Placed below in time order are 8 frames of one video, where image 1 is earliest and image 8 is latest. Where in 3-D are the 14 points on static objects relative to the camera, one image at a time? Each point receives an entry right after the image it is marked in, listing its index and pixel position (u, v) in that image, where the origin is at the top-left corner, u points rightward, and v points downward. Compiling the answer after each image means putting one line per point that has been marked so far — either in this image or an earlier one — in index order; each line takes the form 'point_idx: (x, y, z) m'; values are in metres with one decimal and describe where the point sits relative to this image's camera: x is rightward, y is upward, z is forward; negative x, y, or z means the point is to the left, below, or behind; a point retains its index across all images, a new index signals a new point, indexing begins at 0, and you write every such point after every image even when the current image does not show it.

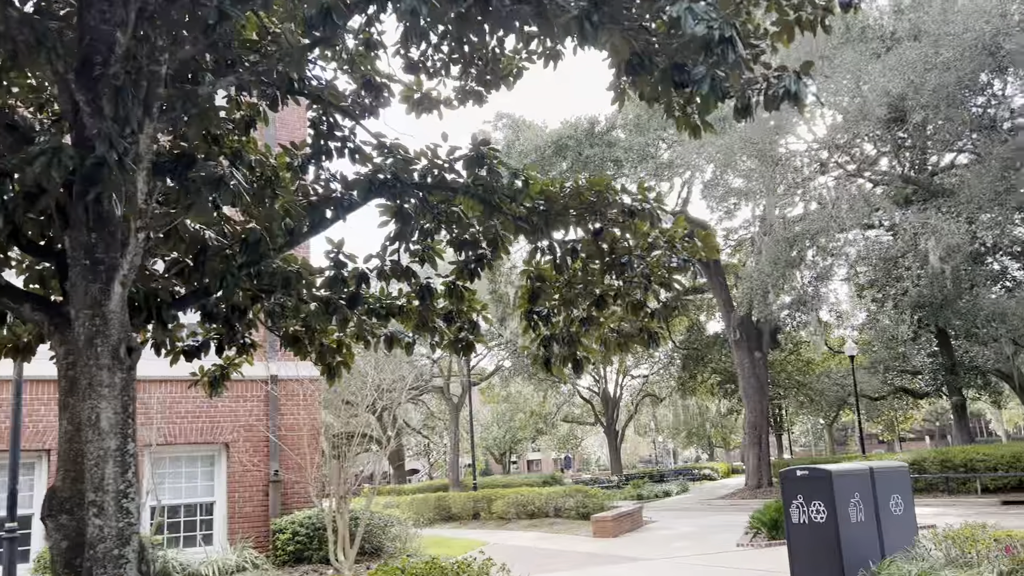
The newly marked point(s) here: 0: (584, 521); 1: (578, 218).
0: (+1.3, -4.3, +15.7) m
1: (+0.4, +0.5, +5.7) m
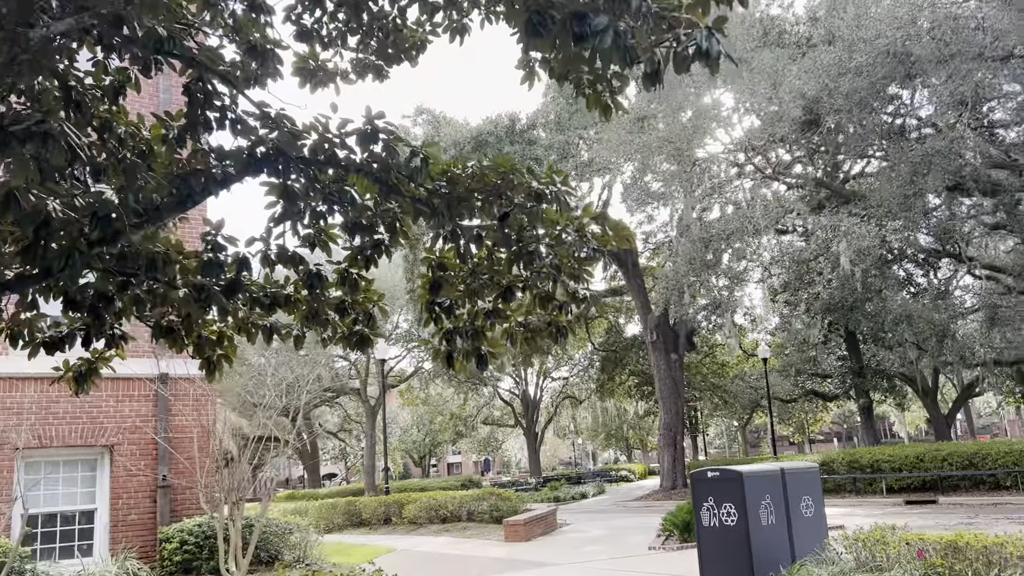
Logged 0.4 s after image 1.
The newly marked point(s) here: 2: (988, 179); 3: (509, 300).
0: (-0.3, -4.3, +15.3) m
1: (-0.2, +0.5, +5.3) m
2: (+8.7, +2.0, +15.4) m
3: (0.0, -0.1, +5.6) m
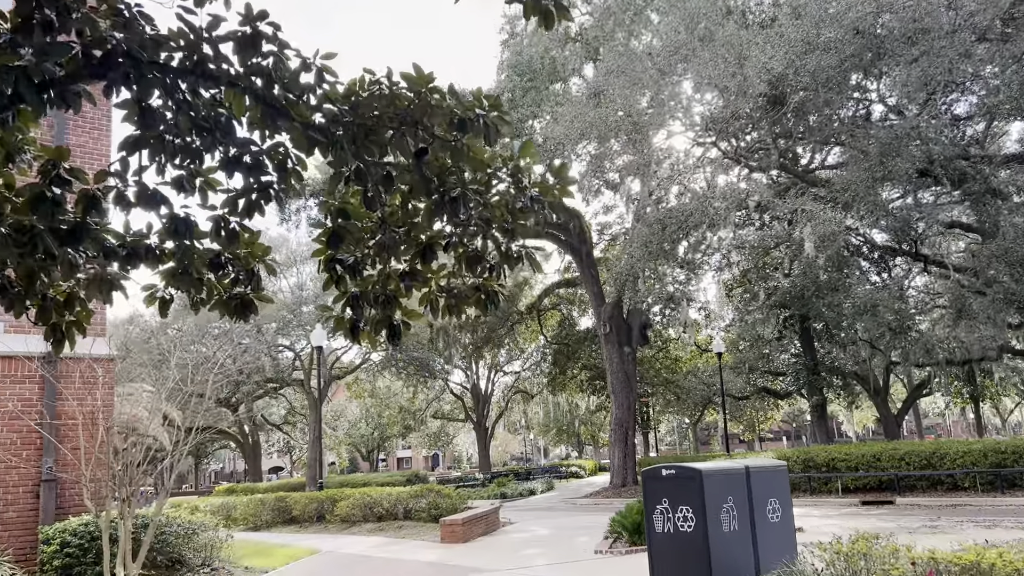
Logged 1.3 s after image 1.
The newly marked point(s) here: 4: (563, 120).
0: (-1.3, -4.0, +14.3) m
1: (-0.6, +0.8, +4.3) m
2: (+7.8, +2.1, +14.8) m
3: (-0.5, +0.2, +4.6) m
4: (+1.1, +3.6, +18.0) m
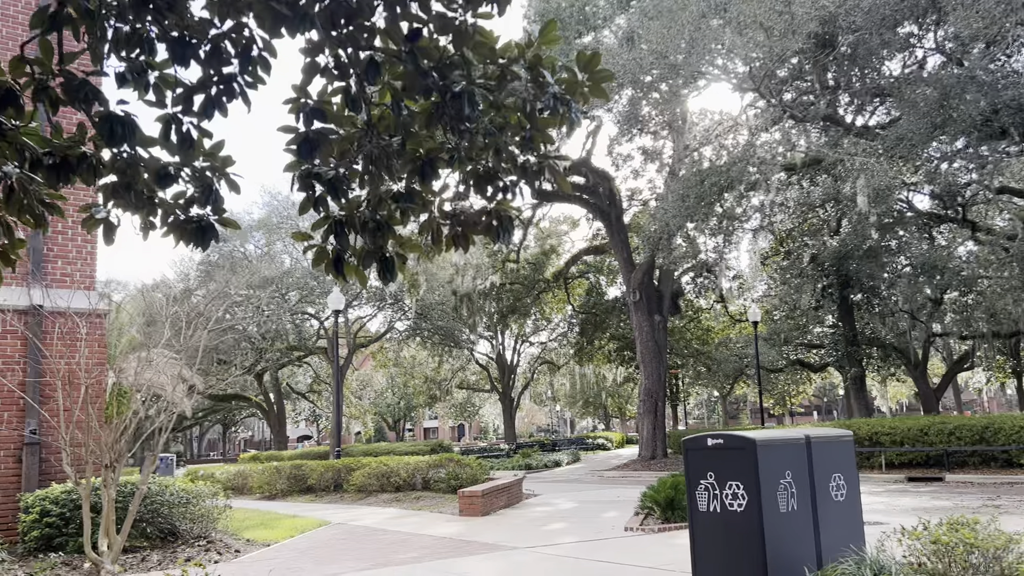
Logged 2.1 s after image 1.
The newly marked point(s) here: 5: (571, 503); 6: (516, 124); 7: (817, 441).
0: (-0.9, -3.3, +13.6) m
1: (-0.5, +1.1, +3.4) m
2: (+8.2, +2.7, +13.6) m
3: (-0.4, +0.5, +3.8) m
4: (+1.6, +4.3, +17.0) m
5: (+0.9, -3.3, +12.9) m
6: (0.0, +0.7, +3.8) m
7: (+1.9, -1.0, +5.3) m
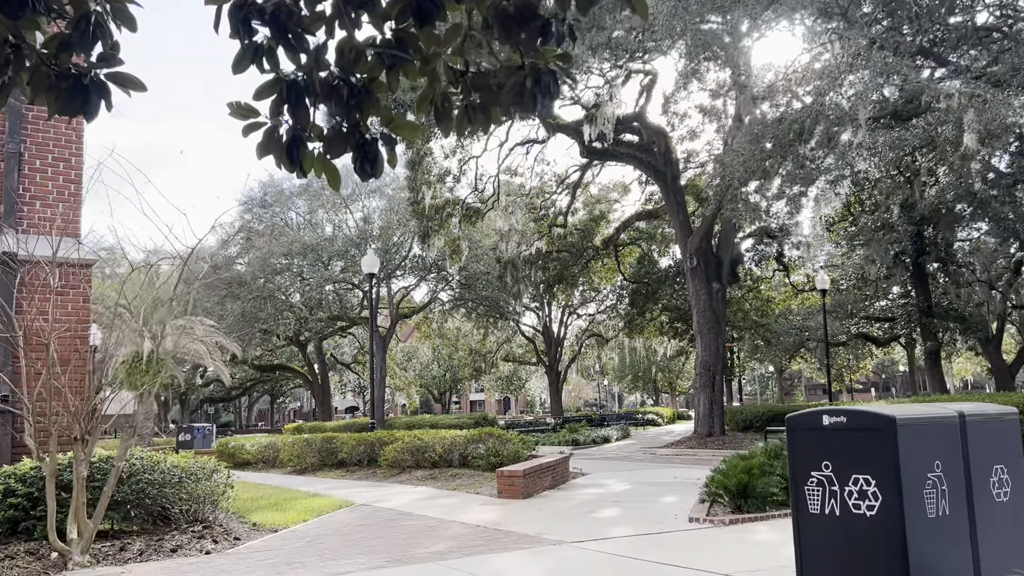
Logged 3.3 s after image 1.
0: (-0.3, -2.7, +12.4) m
1: (-0.4, +1.4, +2.1) m
2: (+8.9, +3.3, +11.7) m
3: (-0.2, +0.8, +2.4) m
4: (+2.5, +5.0, +15.4) m
5: (+1.5, -2.7, +11.6) m
6: (+0.2, +1.0, +2.4) m
7: (+2.1, -0.6, +3.9) m
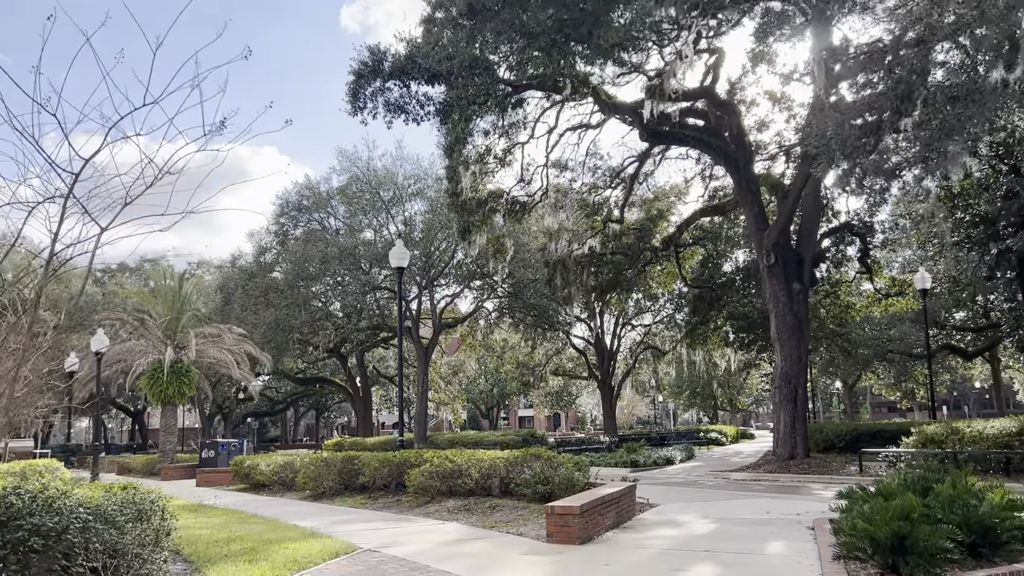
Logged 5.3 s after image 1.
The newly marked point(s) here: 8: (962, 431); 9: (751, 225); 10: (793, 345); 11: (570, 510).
0: (+0.4, -2.6, +10.0) m
1: (-0.4, +1.8, -0.2) m
2: (+9.4, +3.5, +8.9) m
3: (-0.2, +1.1, +0.1) m
4: (+3.3, +5.1, +13.0) m
5: (+2.1, -2.5, +9.2) m
6: (+0.2, +1.4, +0.1) m
7: (+2.2, -0.3, +1.4) m
8: (+8.1, -2.6, +15.3) m
9: (+5.6, +1.5, +19.9) m
10: (+6.4, -1.3, +19.1) m
11: (+0.5, -2.0, +7.7) m
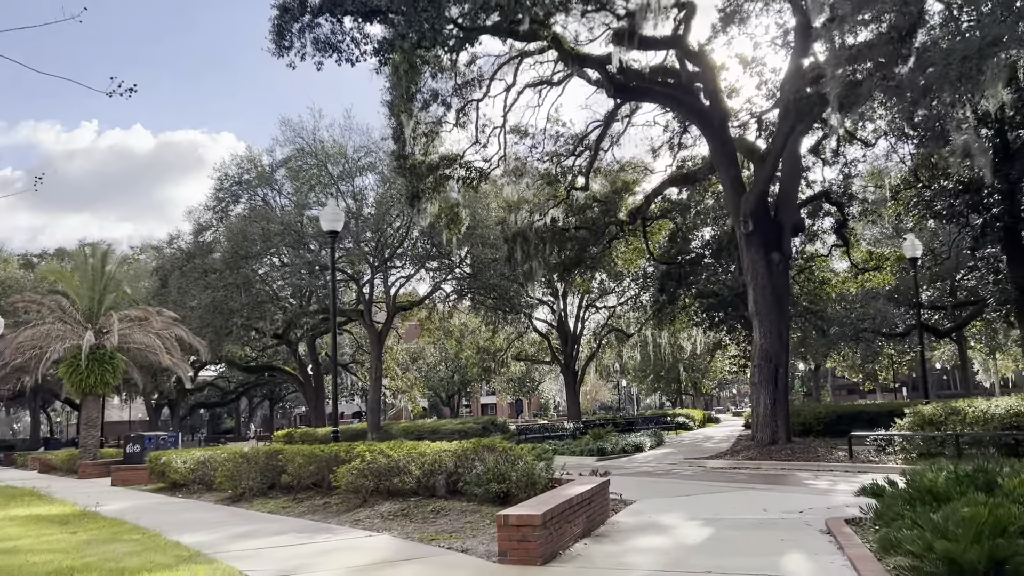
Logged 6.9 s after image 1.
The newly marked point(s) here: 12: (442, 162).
0: (-0.1, -2.1, +8.2) m
1: (-0.5, +2.0, -2.1) m
2: (+8.9, +4.0, +7.5) m
3: (-0.3, +1.4, -1.7) m
4: (+2.6, +5.6, +11.2) m
5: (+1.6, -2.1, +7.4) m
6: (+0.1, +1.7, -1.7) m
7: (+2.1, 0.0, -0.3) m
8: (+7.4, -2.0, +13.9) m
9: (+4.6, +2.1, +18.3) m
10: (+5.4, -0.7, +17.6) m
11: (+0.1, -1.6, +5.9) m
12: (-1.6, +2.8, +18.8) m
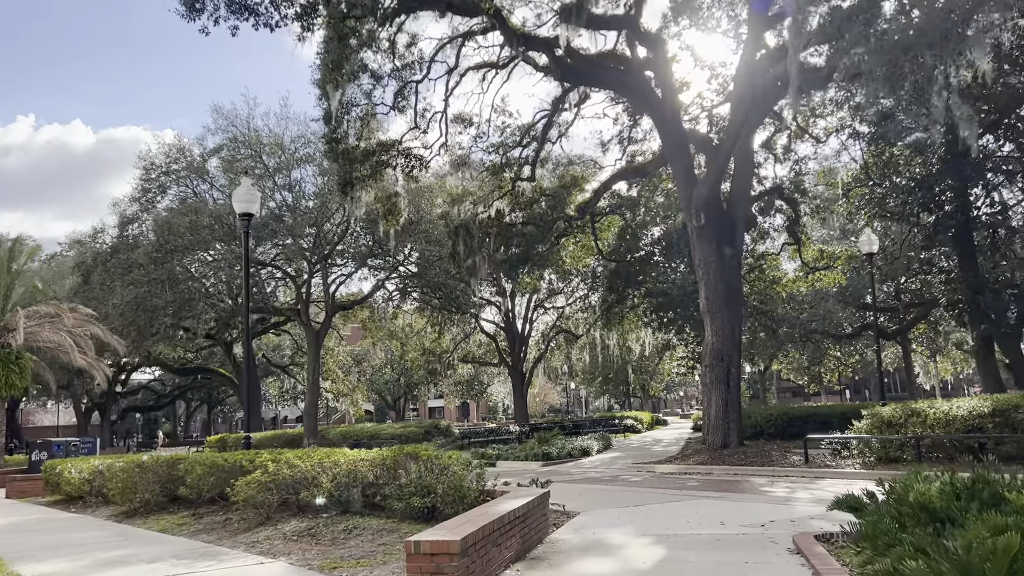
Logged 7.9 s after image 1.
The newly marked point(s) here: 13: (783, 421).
0: (-0.8, -2.0, +7.1) m
1: (-0.5, +2.2, -3.2) m
2: (+8.4, +4.1, +6.9) m
3: (-0.3, +1.6, -2.8) m
4: (+1.8, +5.7, +10.3) m
5: (+1.0, -2.0, +6.5) m
6: (+0.1, +1.8, -2.8) m
7: (+2.0, +0.2, -1.2) m
8: (+6.4, -1.9, +13.2) m
9: (+3.4, +2.2, +17.5) m
10: (+4.2, -0.6, +16.8) m
11: (-0.4, -1.5, +4.8) m
12: (-2.8, +2.9, +17.6) m
13: (+6.1, -3.0, +18.8) m
